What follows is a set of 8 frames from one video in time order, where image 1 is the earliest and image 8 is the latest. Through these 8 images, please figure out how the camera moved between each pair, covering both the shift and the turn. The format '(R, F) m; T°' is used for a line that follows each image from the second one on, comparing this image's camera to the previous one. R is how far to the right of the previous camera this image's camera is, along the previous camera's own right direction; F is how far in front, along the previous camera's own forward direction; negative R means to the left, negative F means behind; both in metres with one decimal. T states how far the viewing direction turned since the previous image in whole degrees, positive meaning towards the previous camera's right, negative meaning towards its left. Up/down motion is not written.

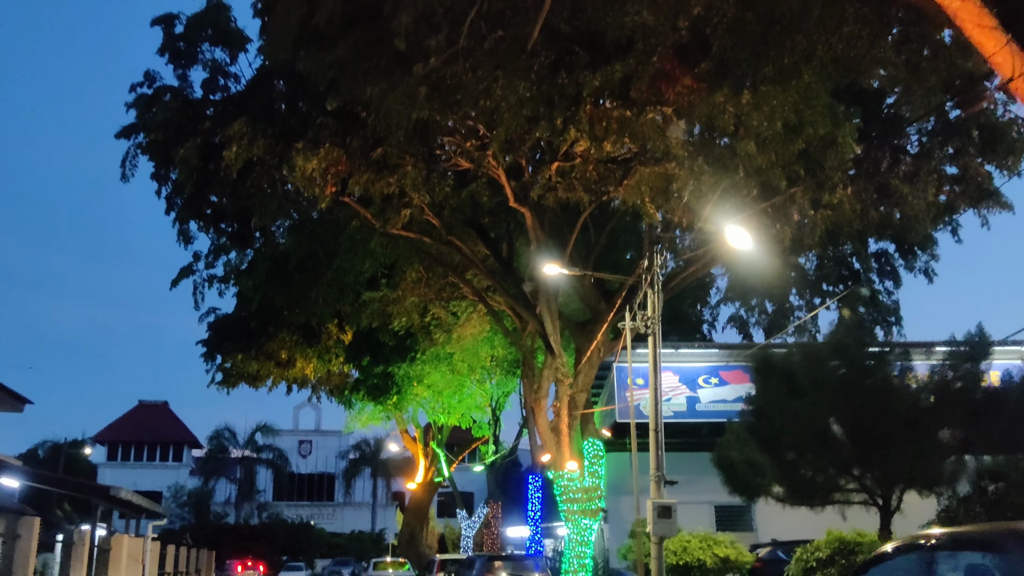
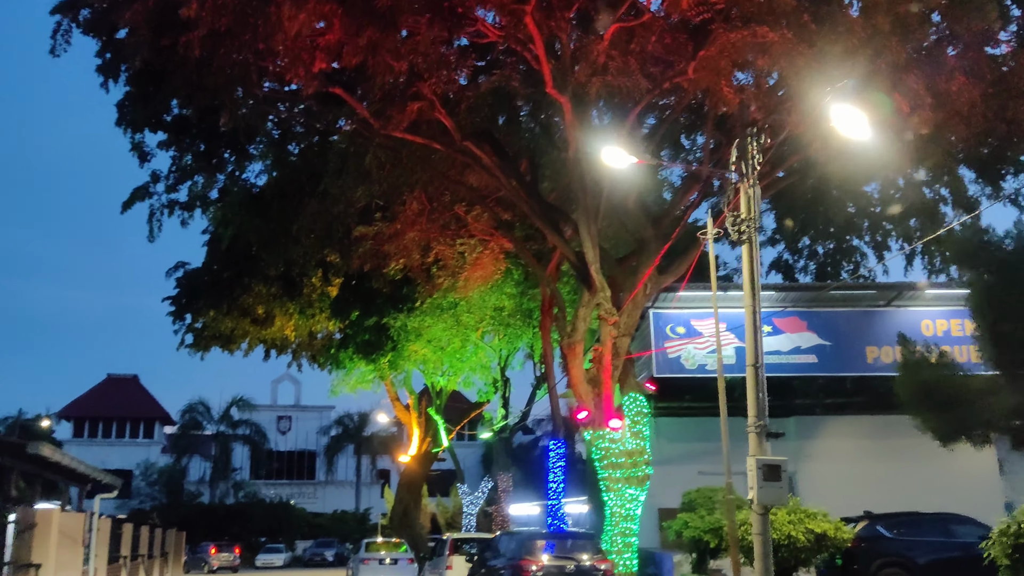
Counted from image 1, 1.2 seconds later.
(-0.8, +3.7) m; +1°
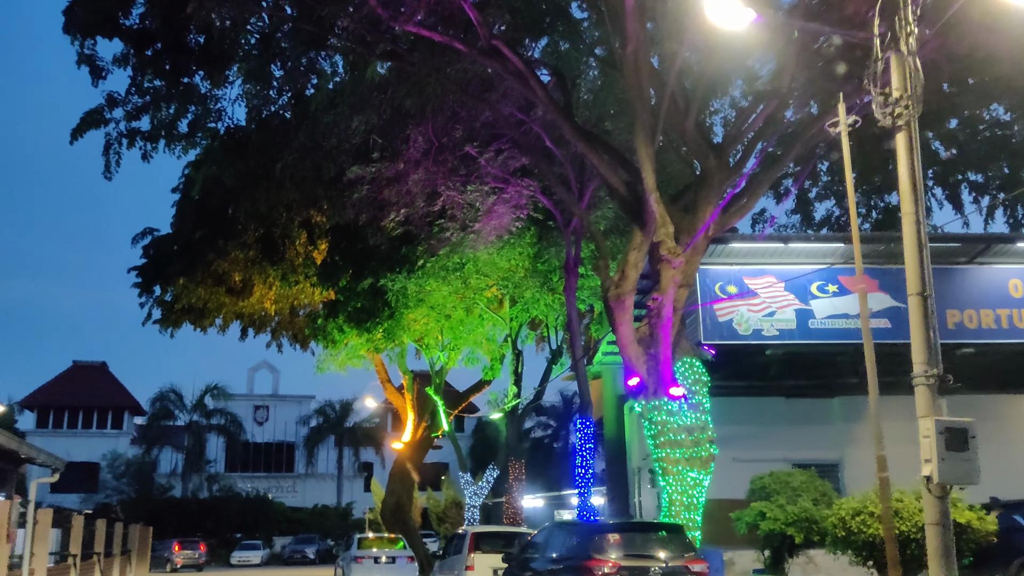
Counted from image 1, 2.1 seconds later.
(-0.8, +3.1) m; +1°
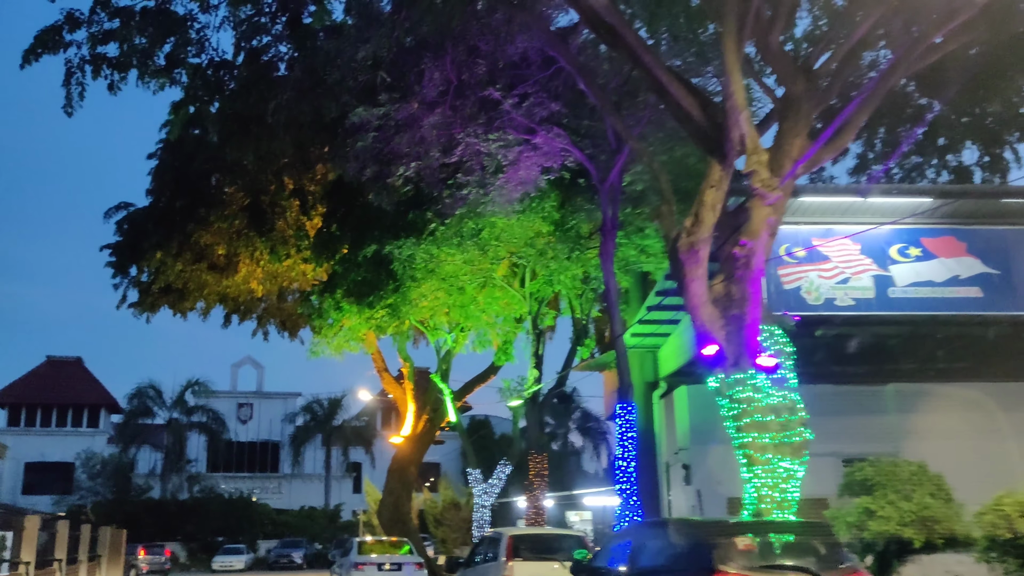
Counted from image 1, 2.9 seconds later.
(-0.7, +2.5) m; +1°
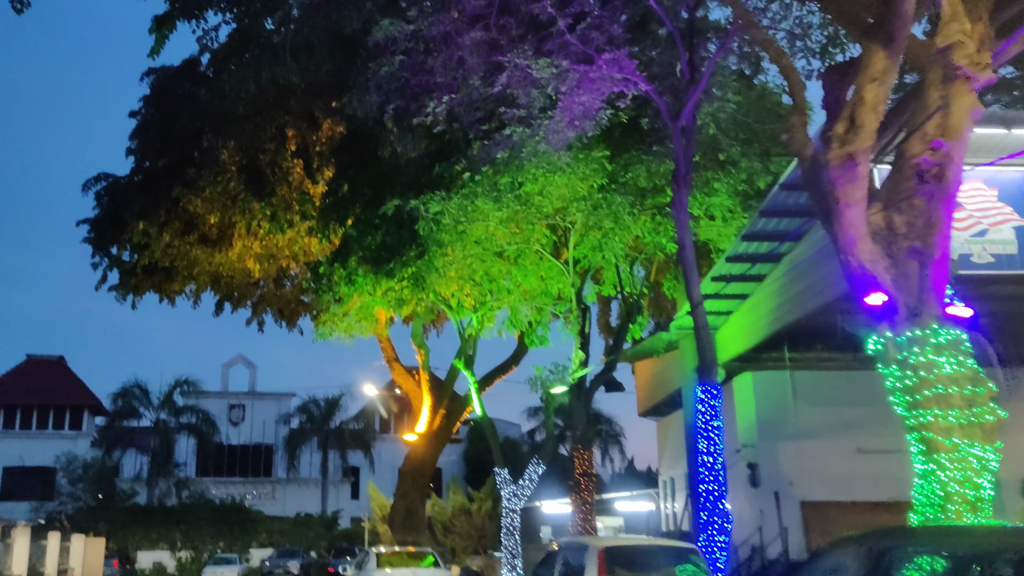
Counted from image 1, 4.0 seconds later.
(-0.9, +2.8) m; +1°
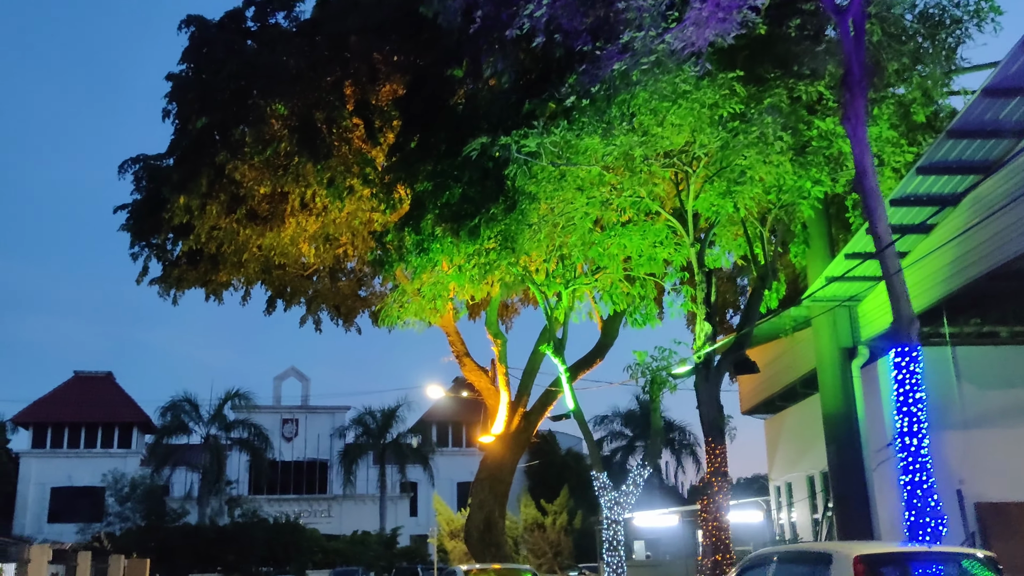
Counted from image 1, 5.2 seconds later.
(-0.9, +2.8) m; -3°
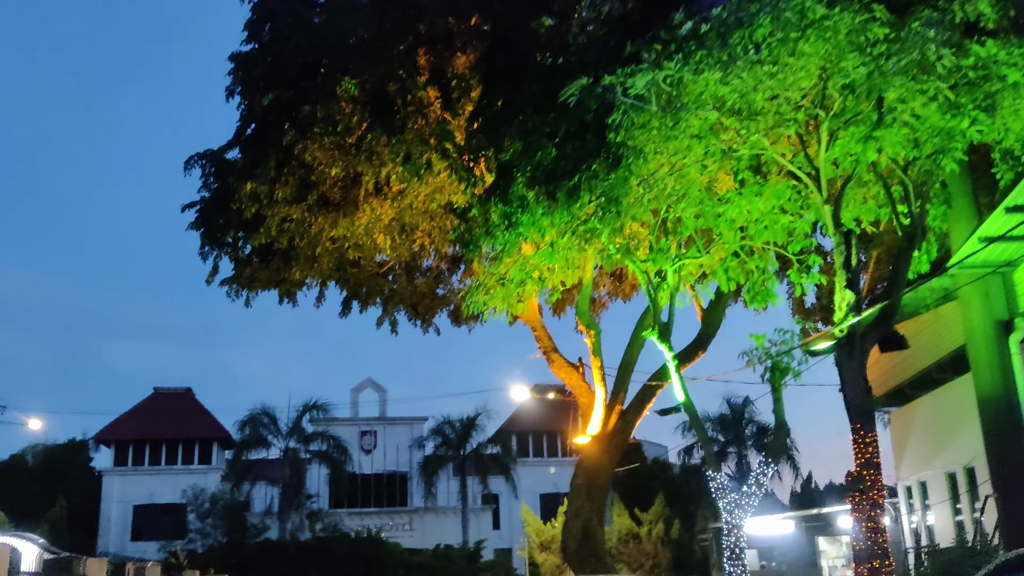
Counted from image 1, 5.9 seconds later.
(-0.4, +1.7) m; -4°
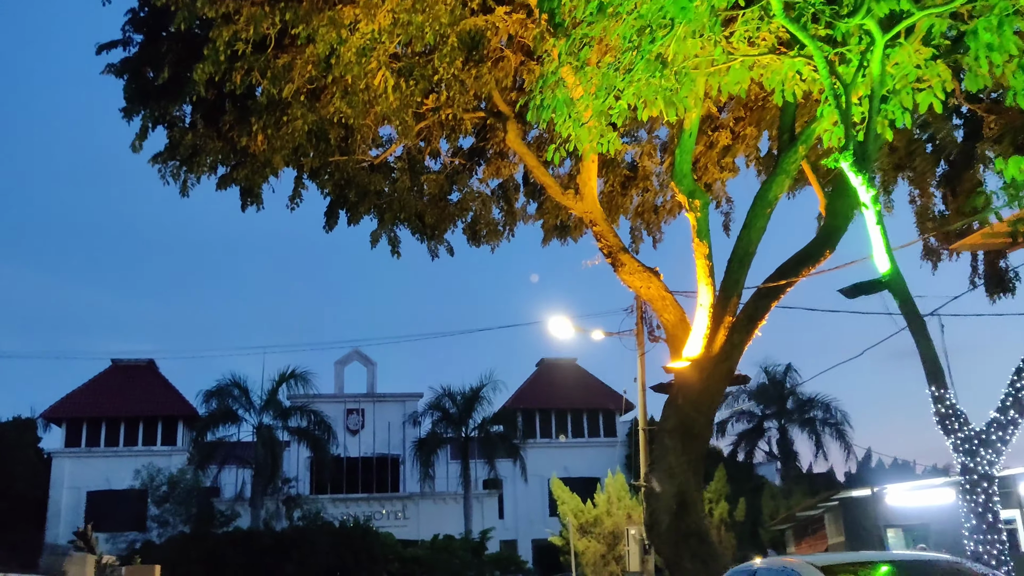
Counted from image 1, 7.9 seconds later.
(-1.0, +6.1) m; +1°
